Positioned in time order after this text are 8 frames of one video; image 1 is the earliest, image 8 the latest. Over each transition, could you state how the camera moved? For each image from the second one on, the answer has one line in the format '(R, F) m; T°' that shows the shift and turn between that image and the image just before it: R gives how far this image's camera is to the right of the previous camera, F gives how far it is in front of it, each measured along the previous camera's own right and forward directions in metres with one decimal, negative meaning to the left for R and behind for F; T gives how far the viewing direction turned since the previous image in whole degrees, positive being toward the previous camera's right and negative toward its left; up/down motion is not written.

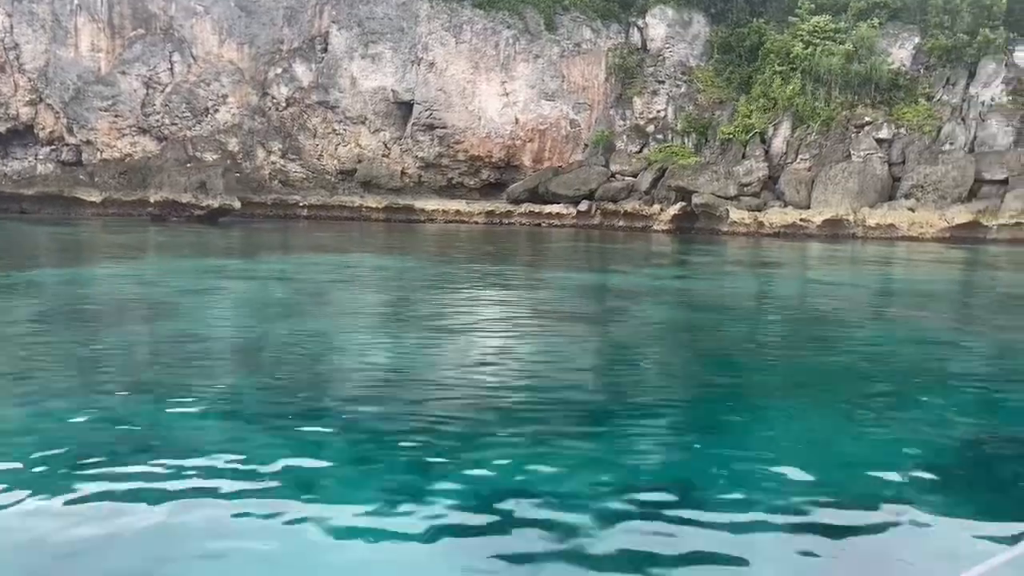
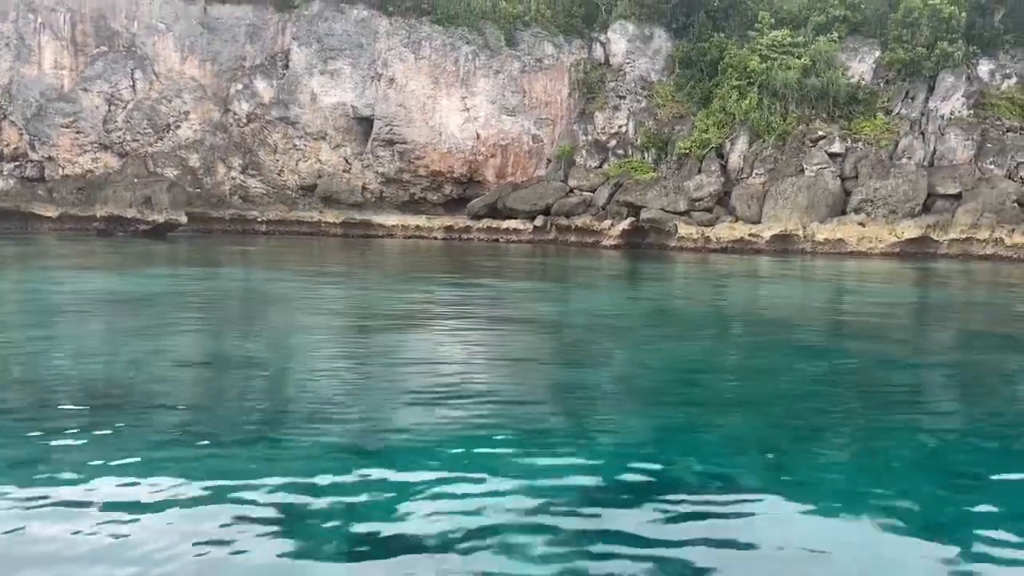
(+1.5, +0.1) m; -1°
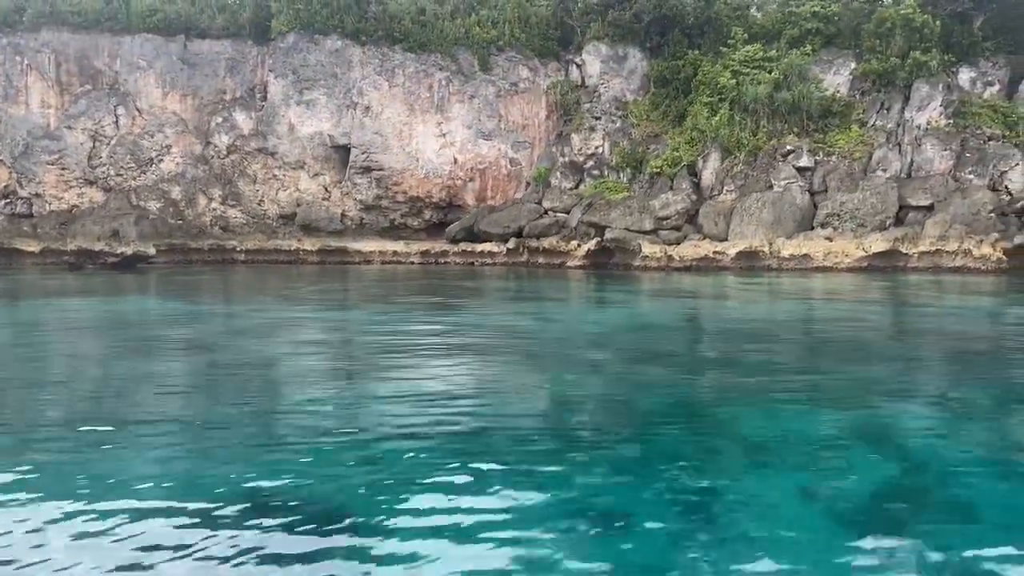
(+1.6, +0.1) m; -3°
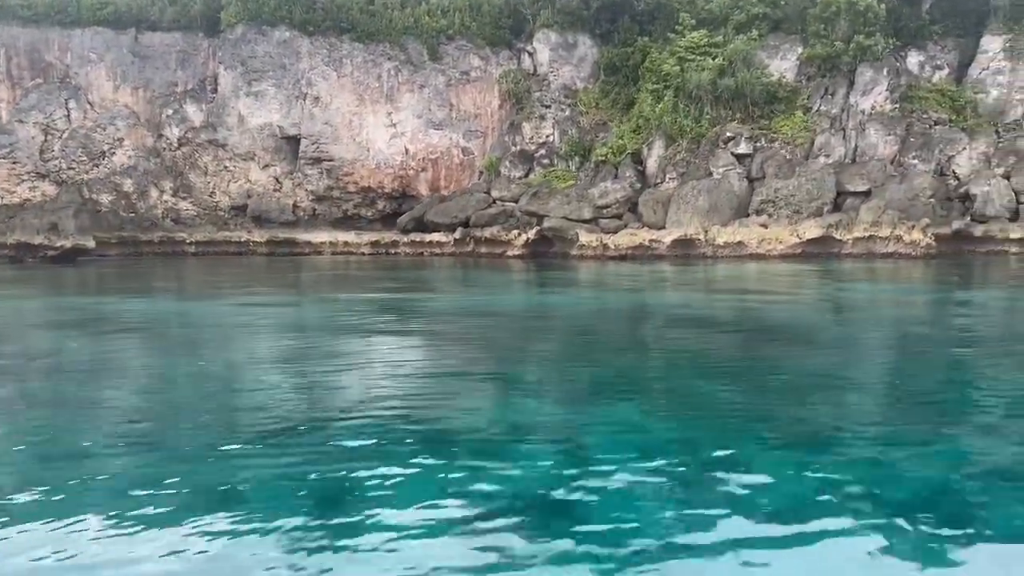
(+1.5, 0.0) m; -1°
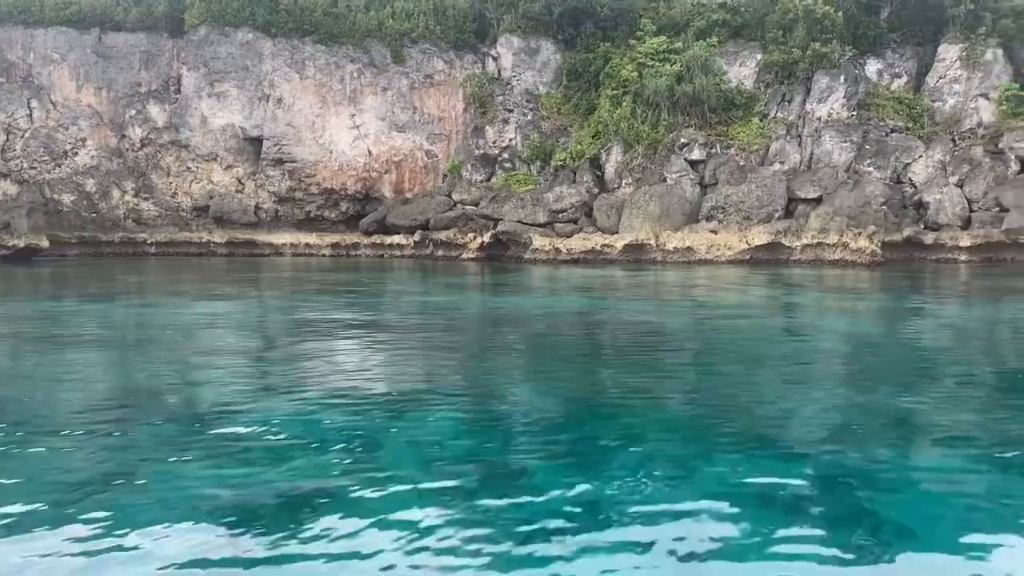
(+0.9, 0.0) m; 0°
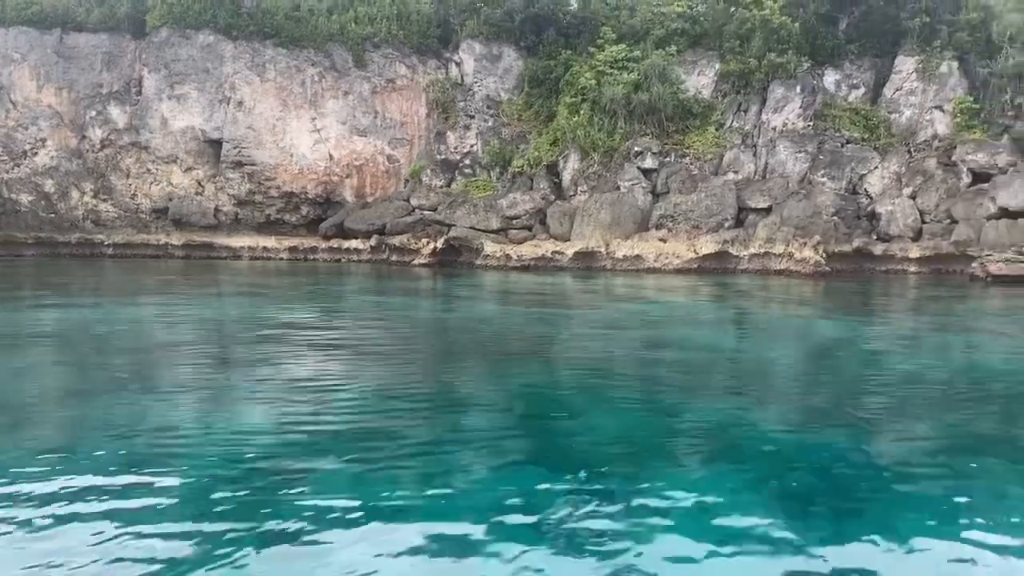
(+0.9, 0.0) m; 0°
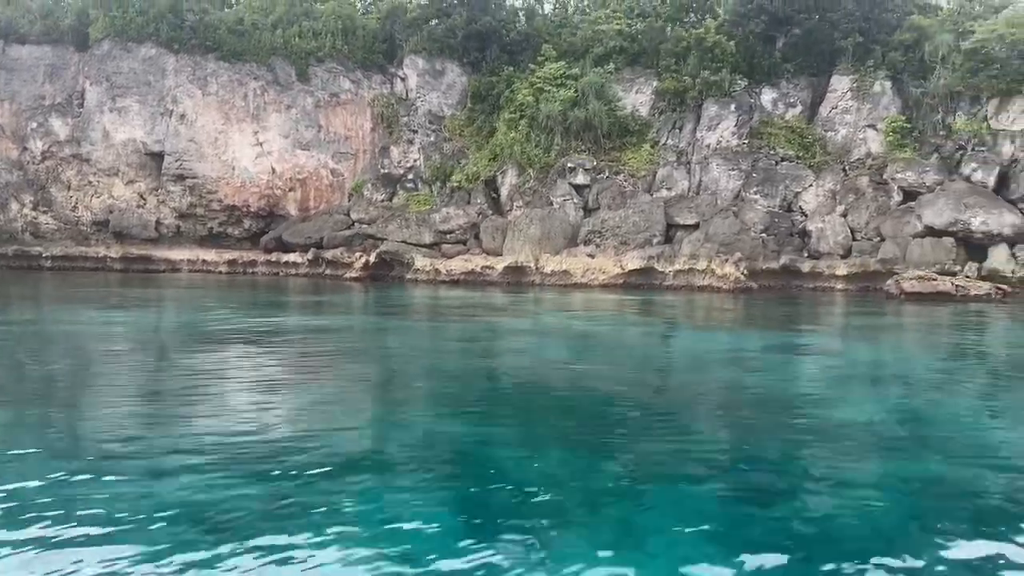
(+1.1, 0.0) m; +1°
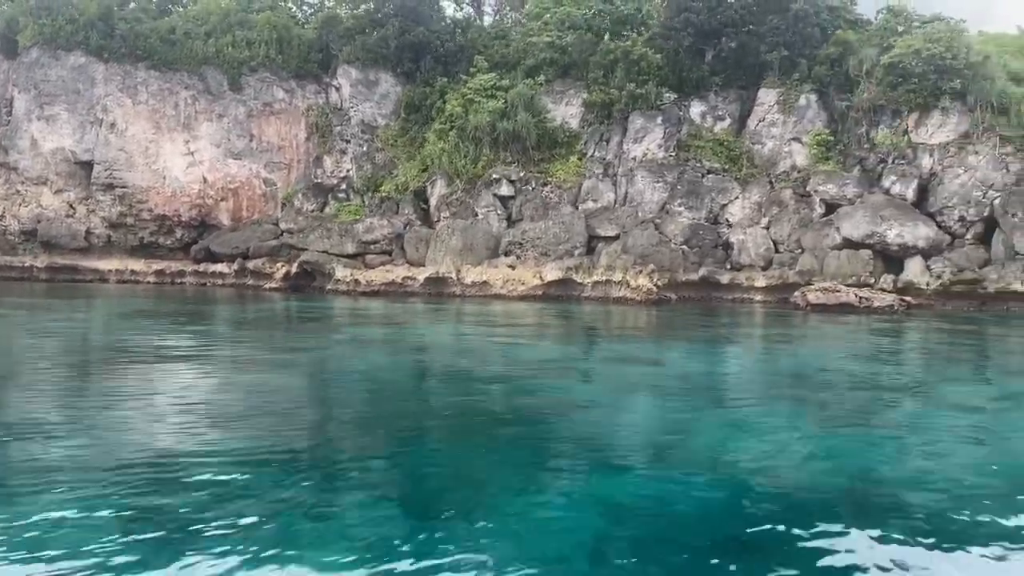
(+1.1, 0.0) m; +1°
